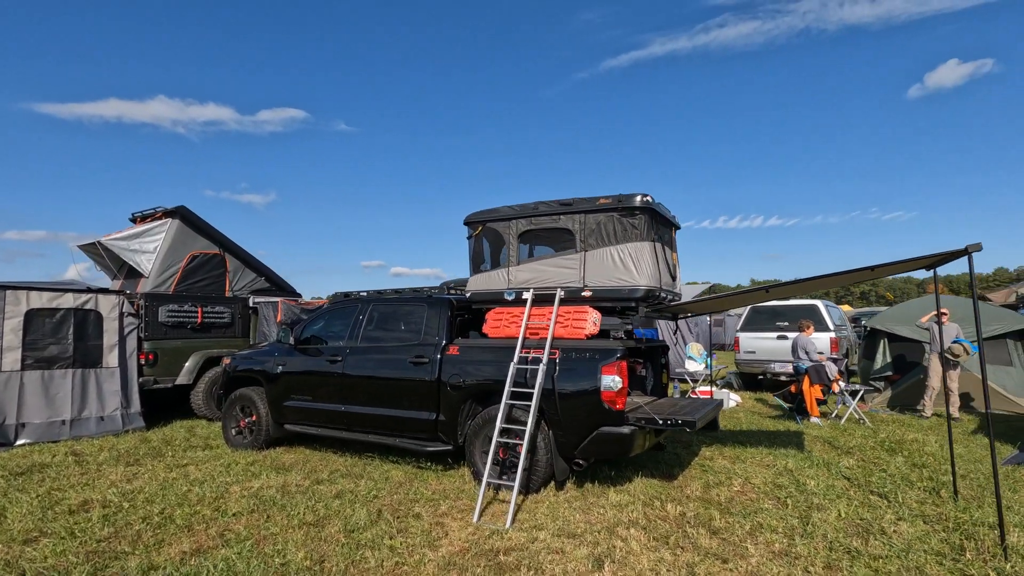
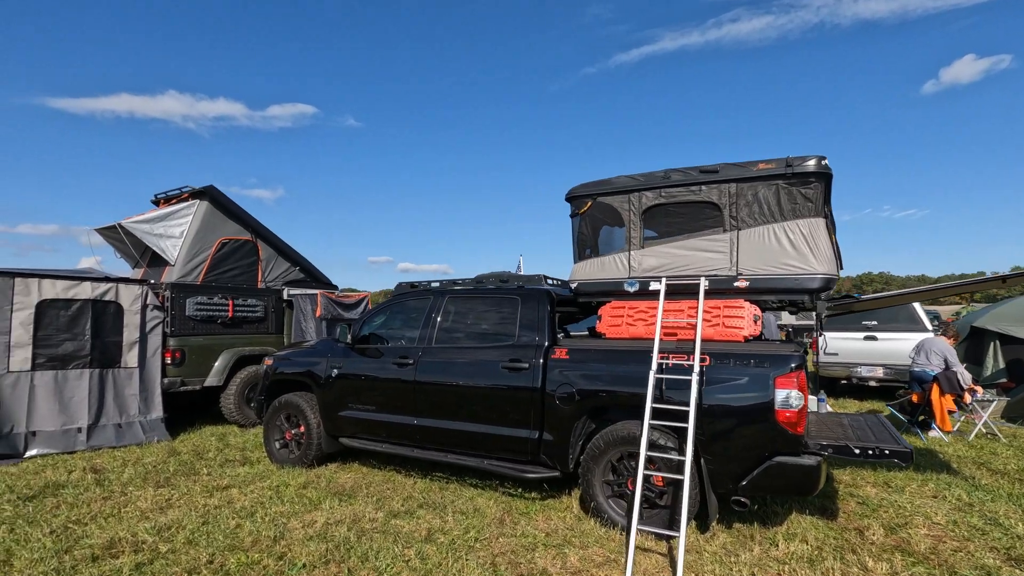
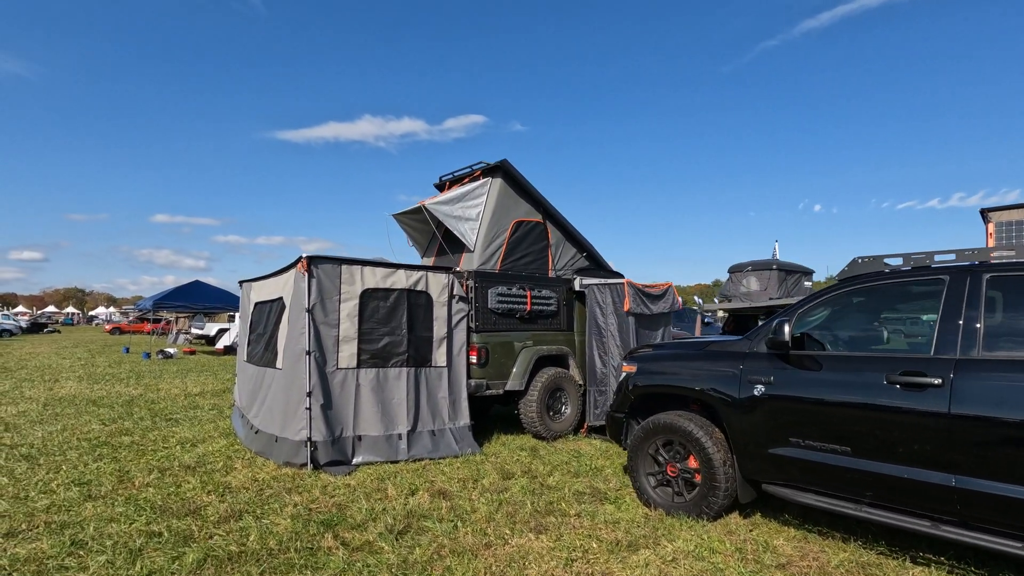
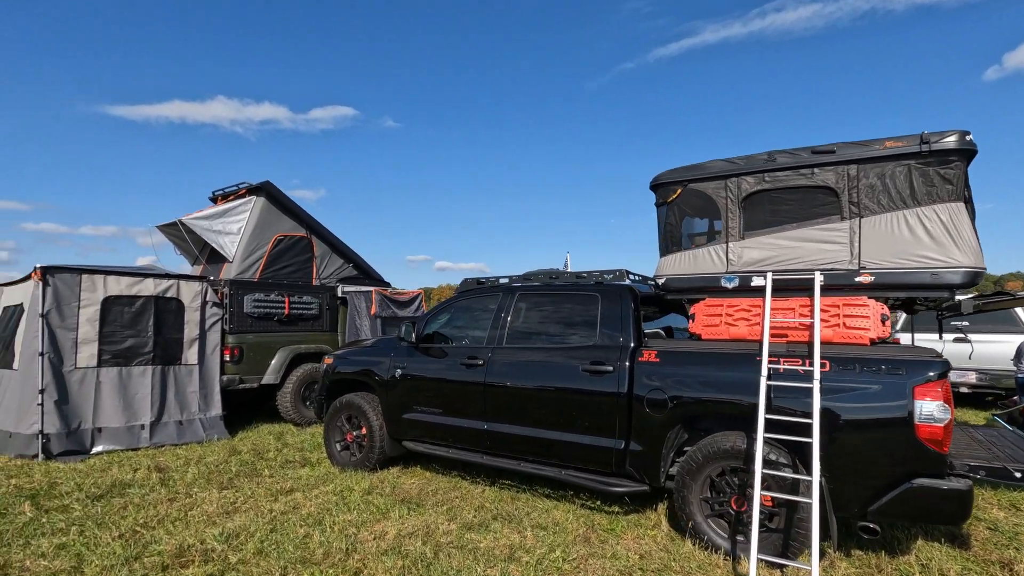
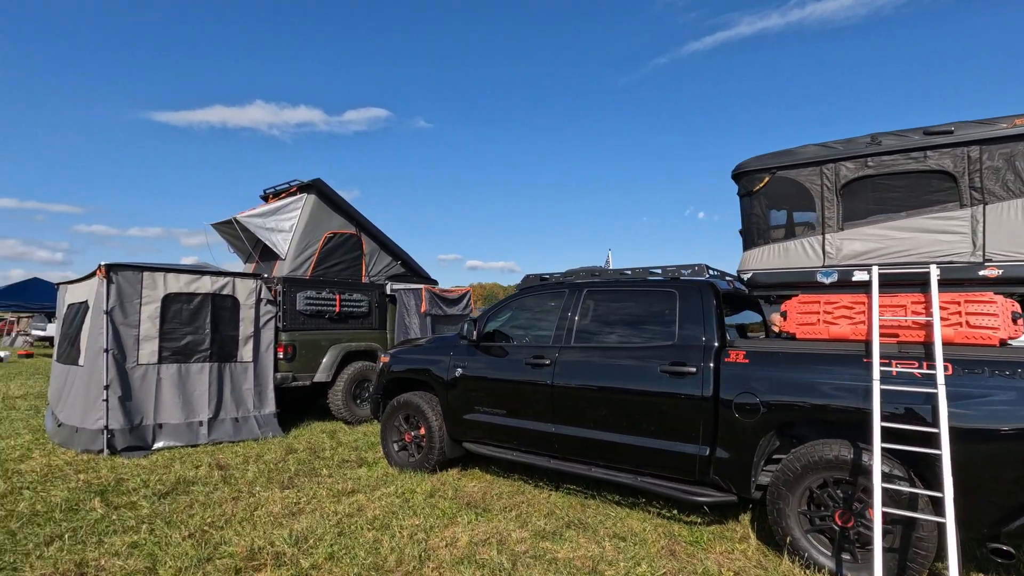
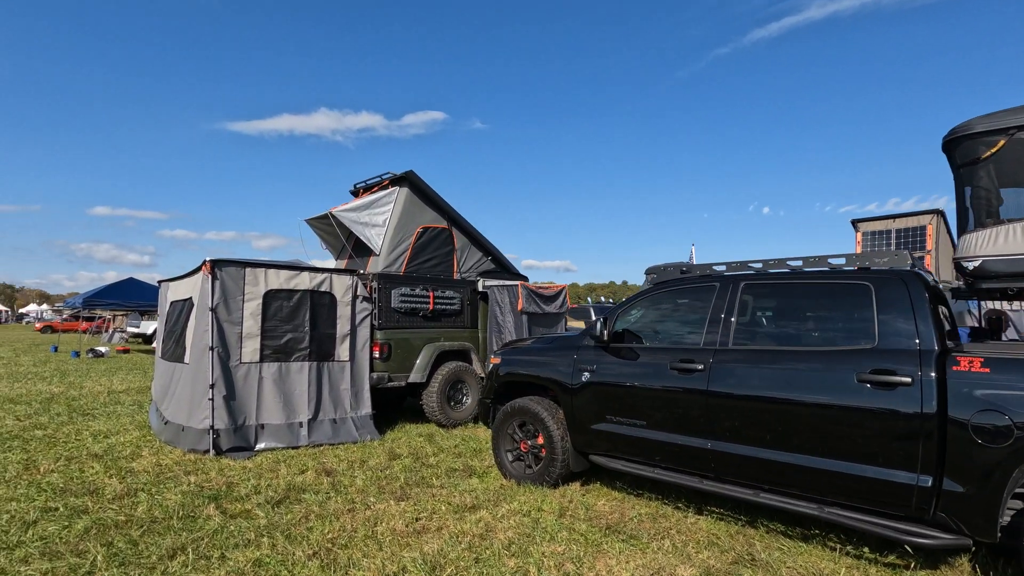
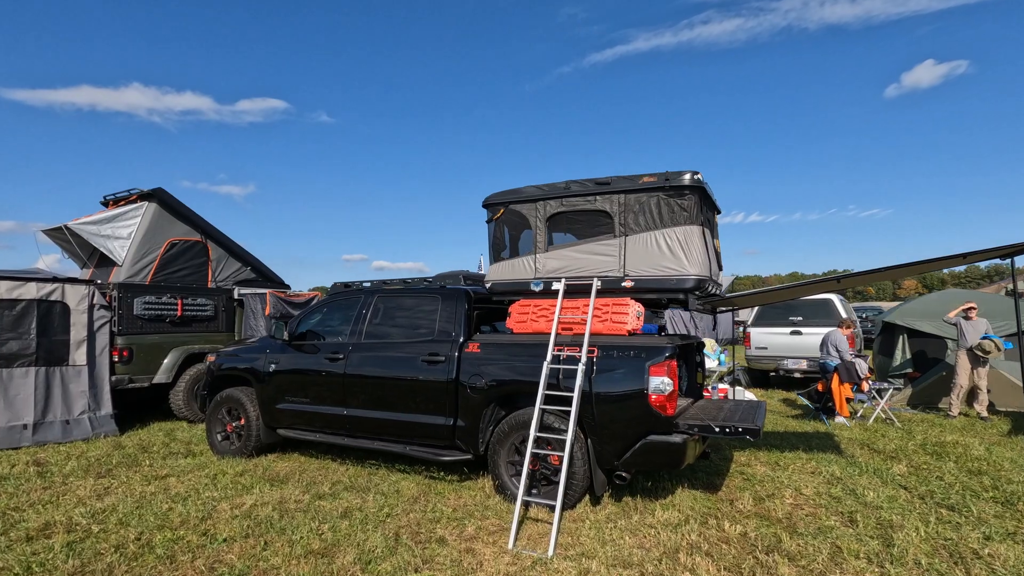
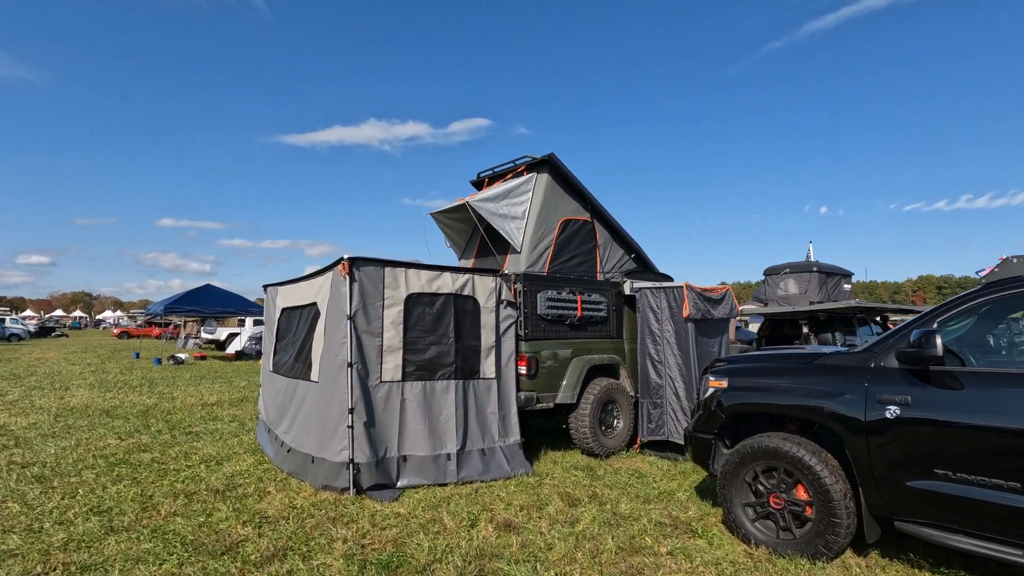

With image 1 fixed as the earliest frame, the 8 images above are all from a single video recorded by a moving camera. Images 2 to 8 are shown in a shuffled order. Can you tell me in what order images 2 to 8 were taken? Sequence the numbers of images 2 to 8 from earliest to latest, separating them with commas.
7, 2, 4, 5, 6, 3, 8
